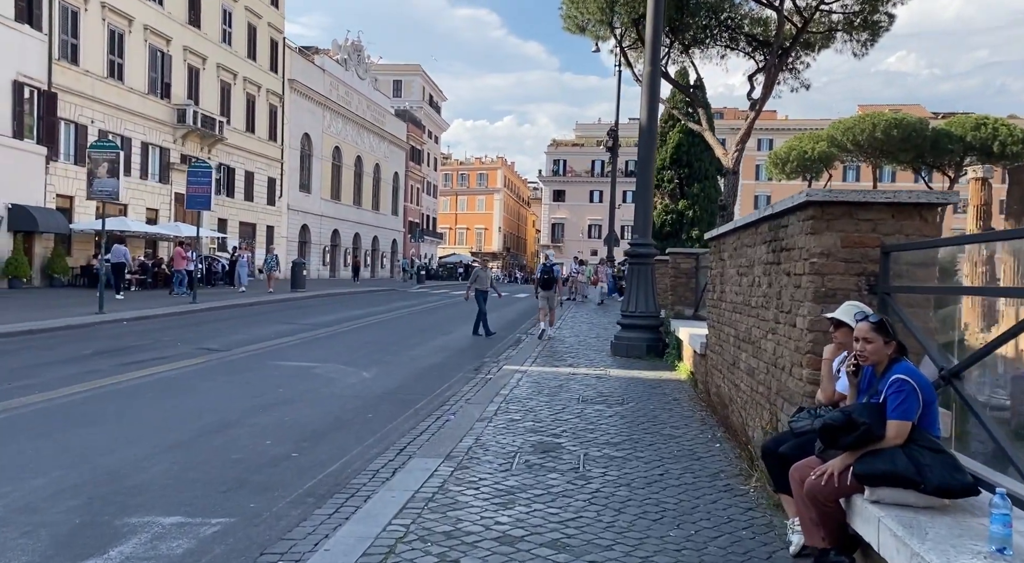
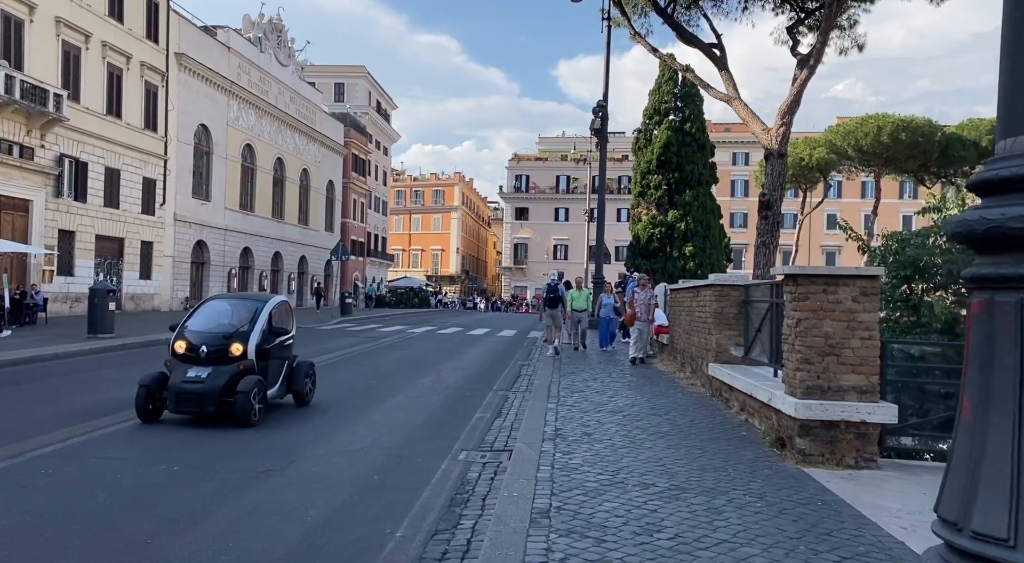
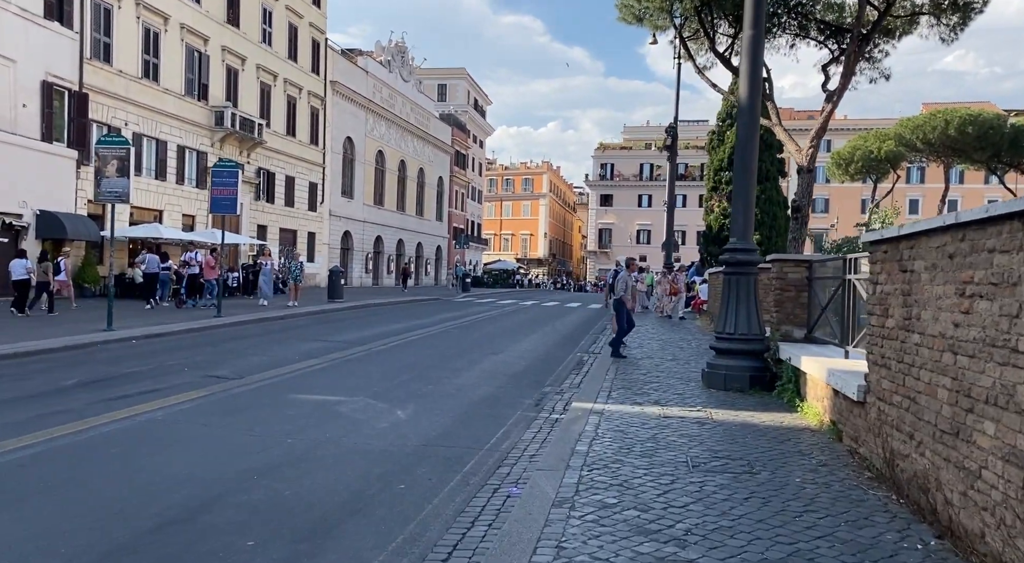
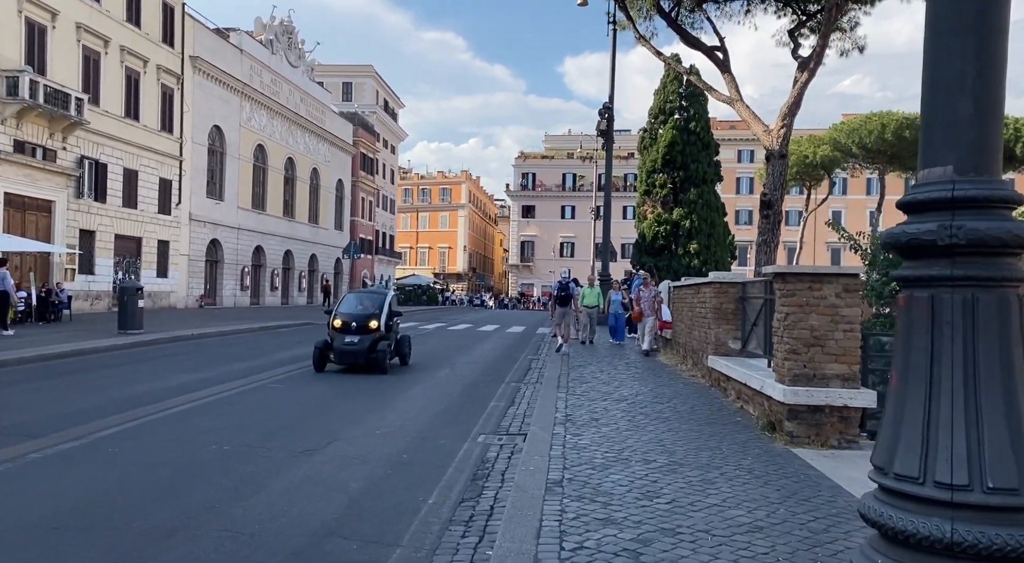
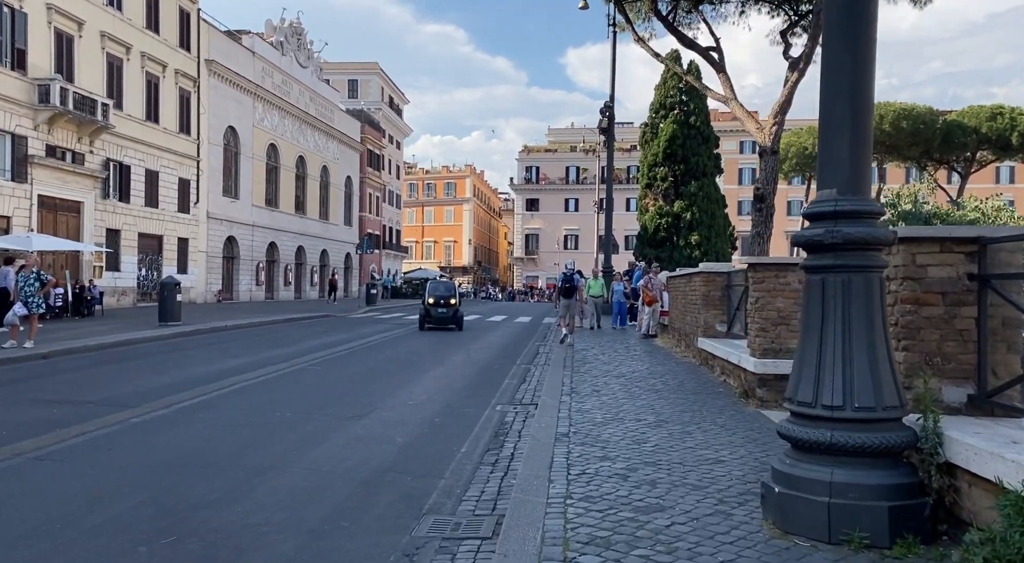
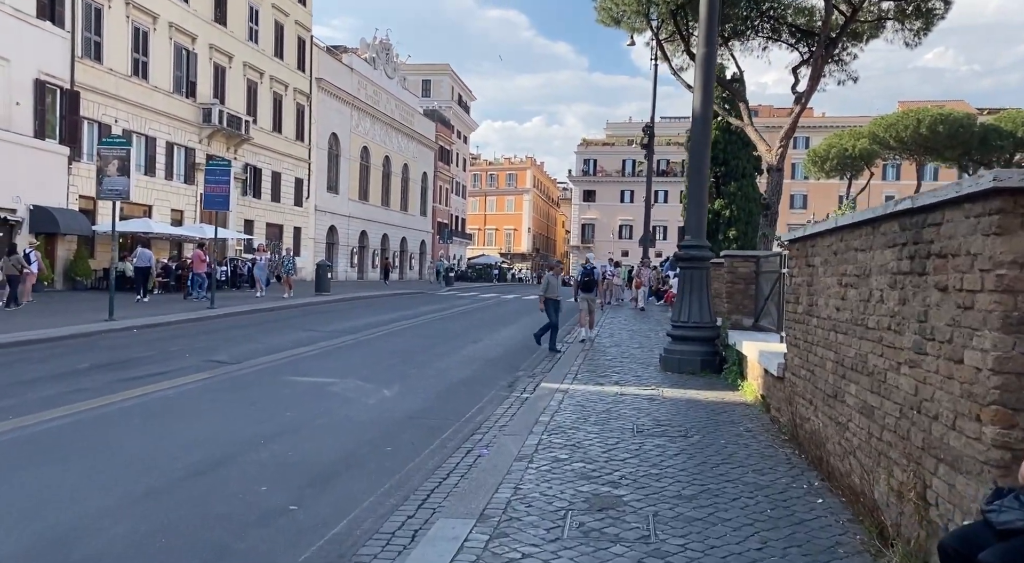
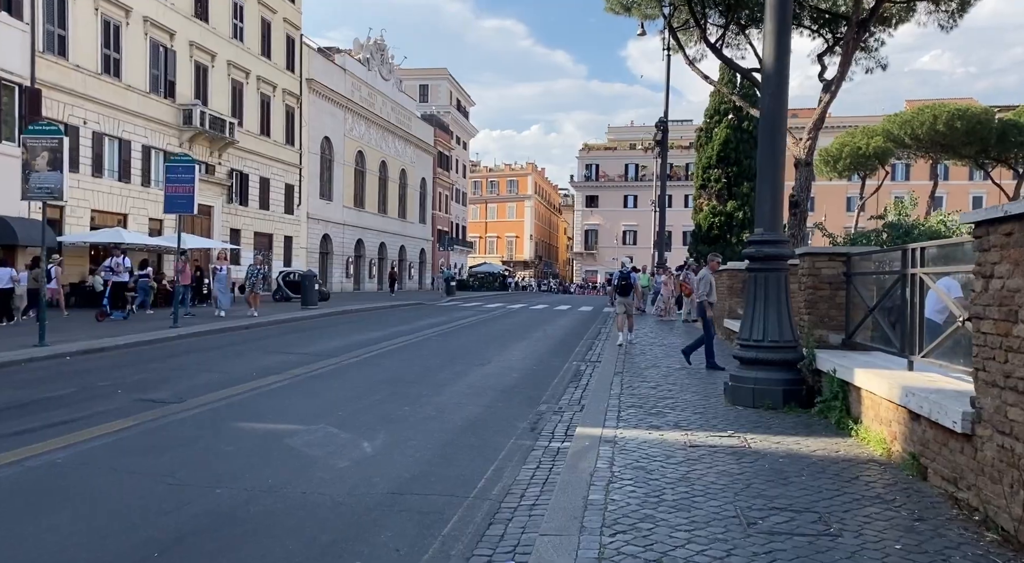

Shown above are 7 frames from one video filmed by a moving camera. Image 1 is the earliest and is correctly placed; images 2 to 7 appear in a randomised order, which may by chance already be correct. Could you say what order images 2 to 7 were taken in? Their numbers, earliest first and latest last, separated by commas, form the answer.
6, 3, 7, 5, 4, 2
